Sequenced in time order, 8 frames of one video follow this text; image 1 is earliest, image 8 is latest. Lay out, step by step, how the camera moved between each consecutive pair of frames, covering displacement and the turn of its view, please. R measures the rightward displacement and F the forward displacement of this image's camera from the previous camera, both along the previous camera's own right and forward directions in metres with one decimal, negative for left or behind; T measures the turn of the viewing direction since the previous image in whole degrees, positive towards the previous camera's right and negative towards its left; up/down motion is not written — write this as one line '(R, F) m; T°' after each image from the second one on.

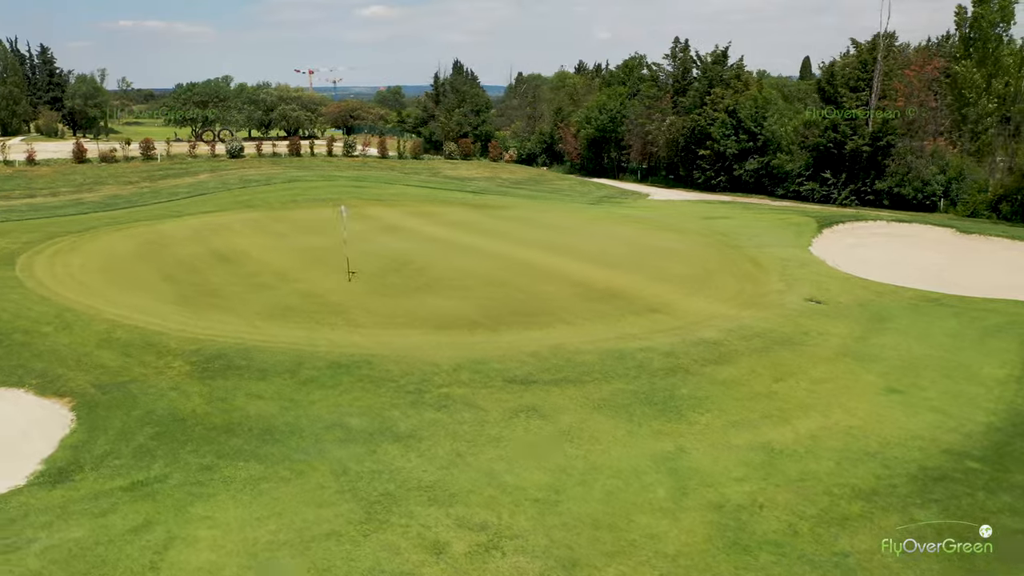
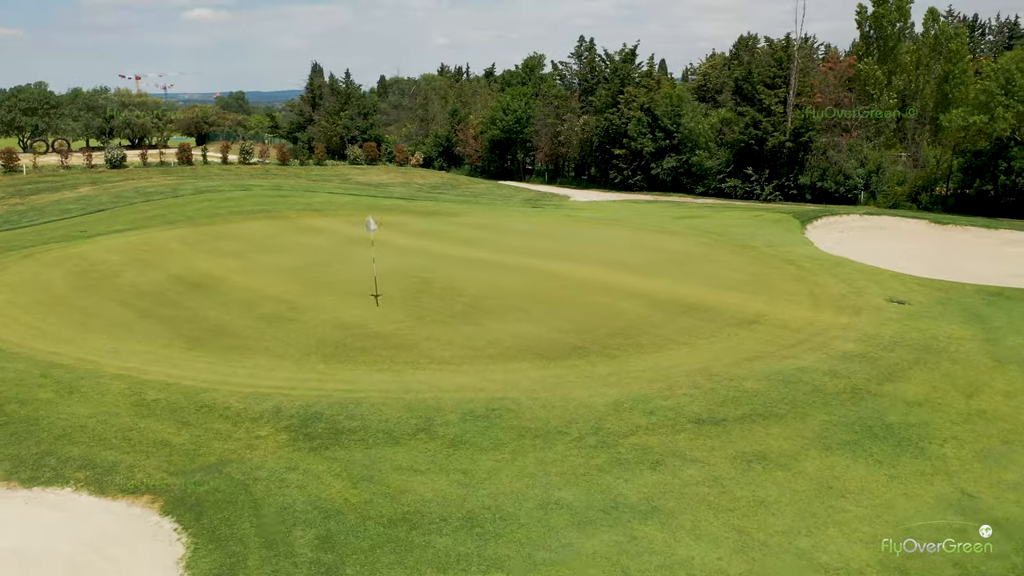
(-4.6, +3.2) m; +10°
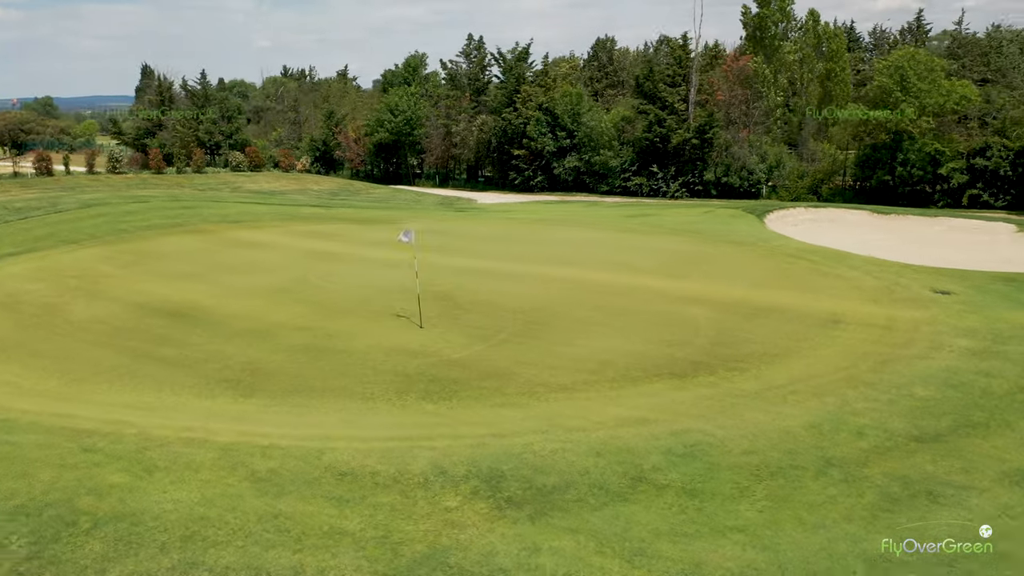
(-4.3, +2.4) m; +11°
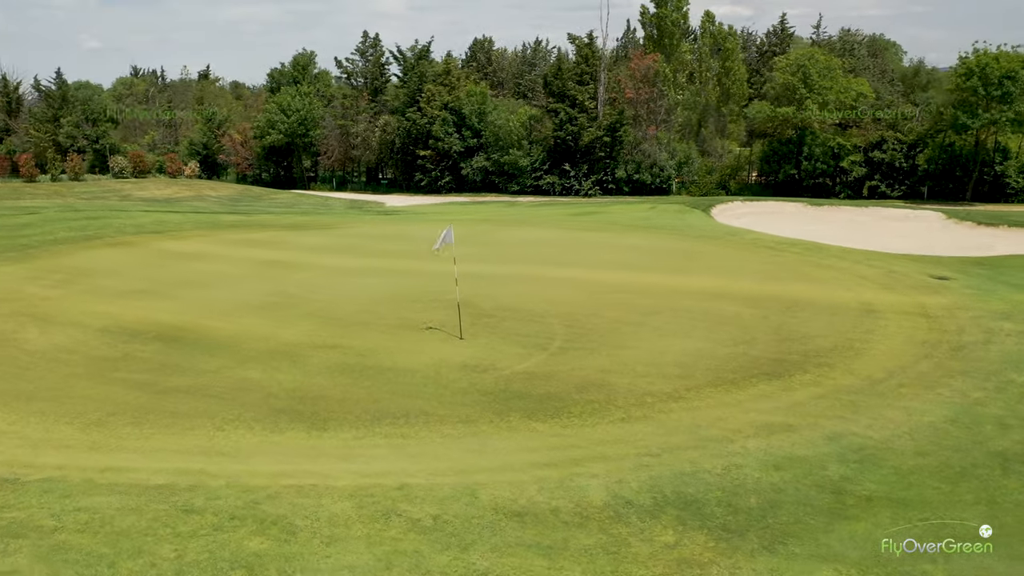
(-3.2, +1.4) m; +10°
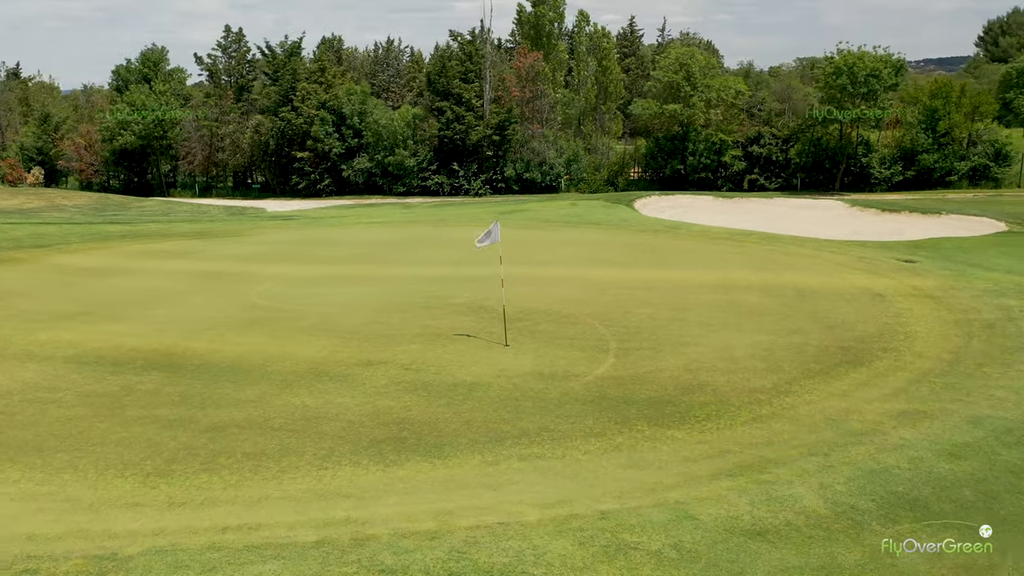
(-3.3, +1.3) m; +11°
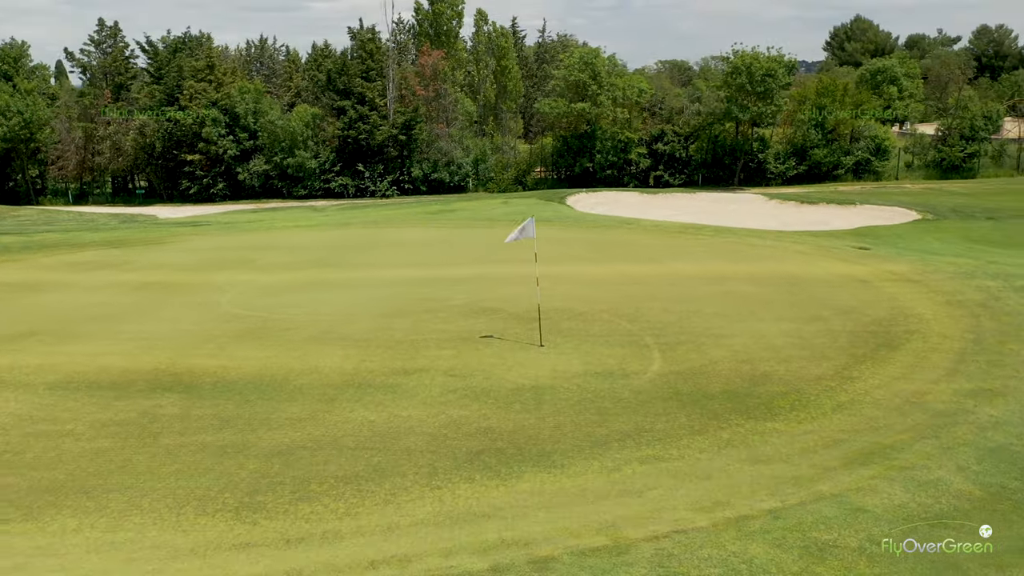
(-2.5, +0.8) m; +9°
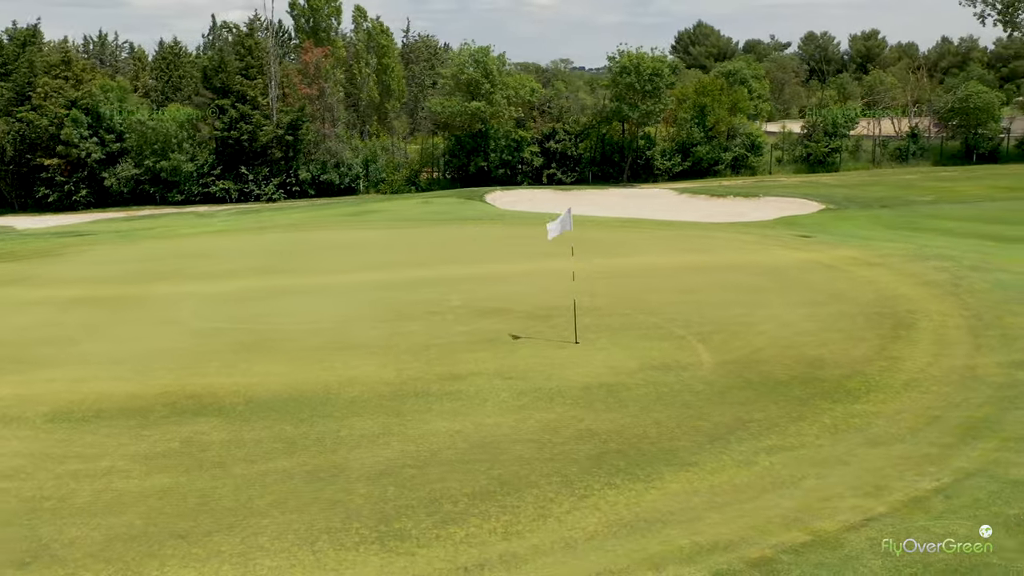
(-2.7, +0.8) m; +10°
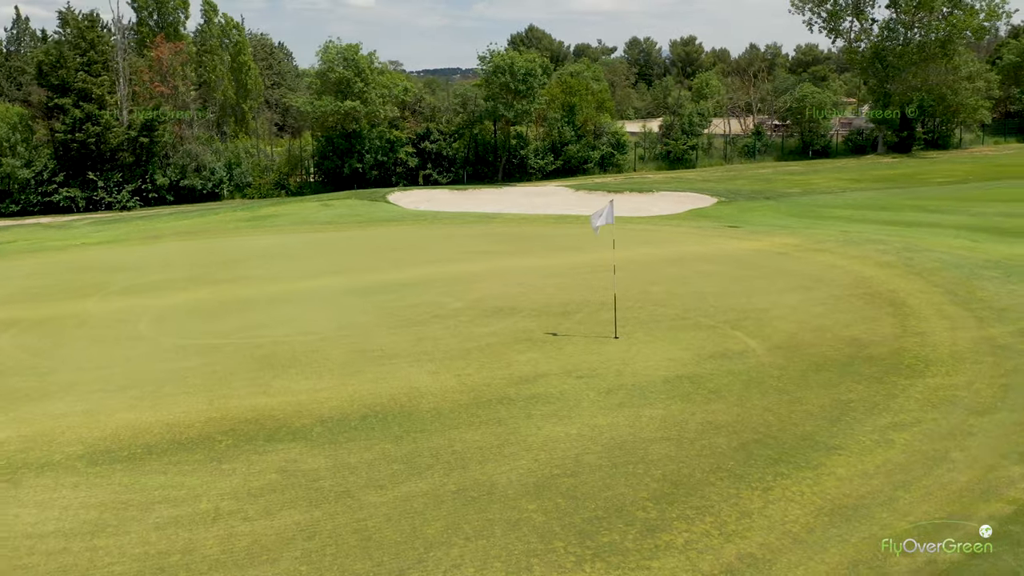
(-3.0, +0.8) m; +12°
